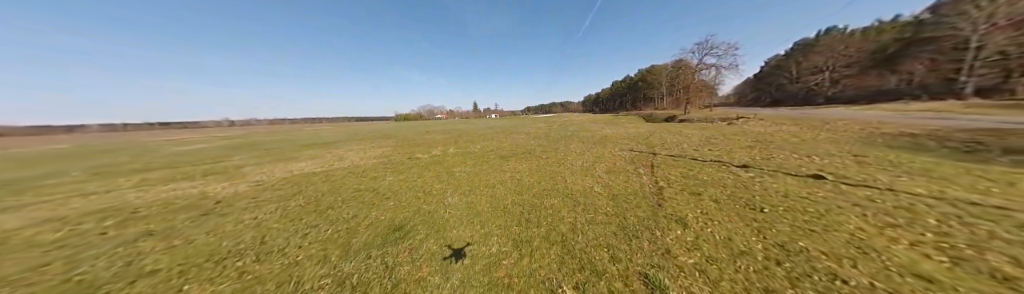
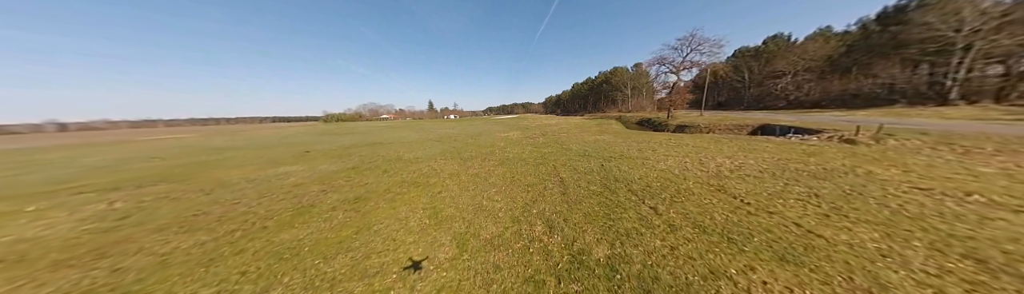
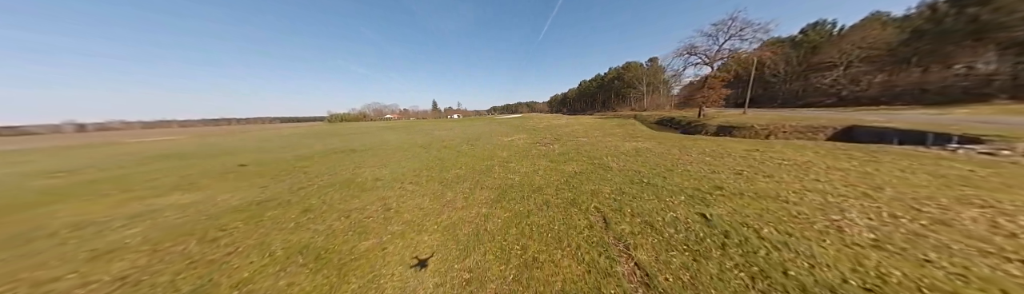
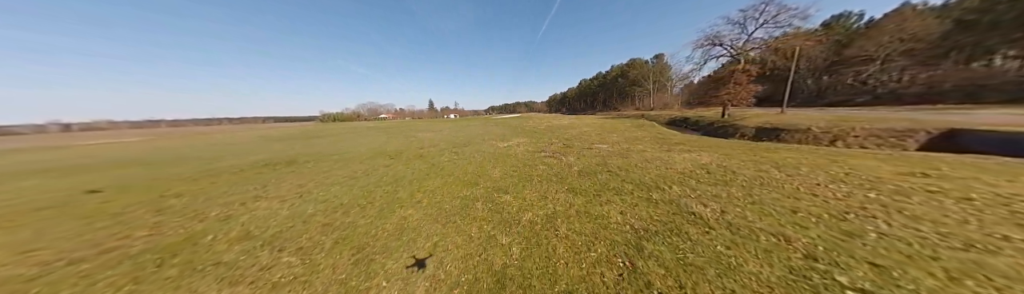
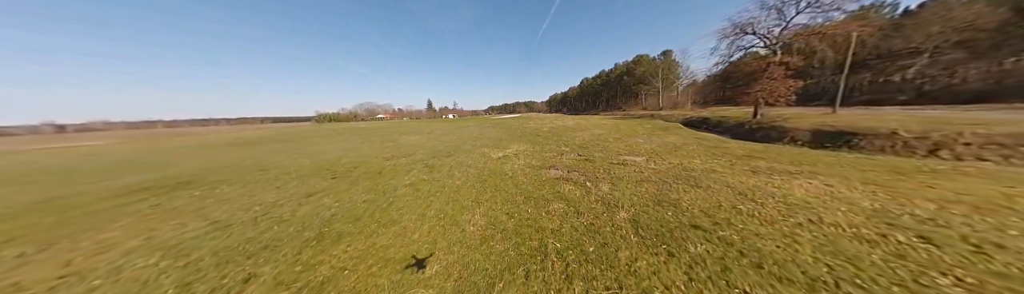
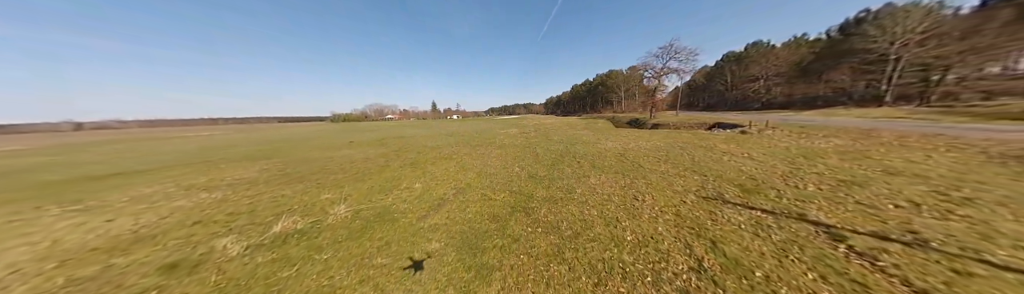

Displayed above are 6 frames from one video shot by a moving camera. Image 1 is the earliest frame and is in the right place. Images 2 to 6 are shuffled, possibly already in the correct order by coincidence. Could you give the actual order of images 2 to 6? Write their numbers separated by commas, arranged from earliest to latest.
6, 2, 3, 4, 5
